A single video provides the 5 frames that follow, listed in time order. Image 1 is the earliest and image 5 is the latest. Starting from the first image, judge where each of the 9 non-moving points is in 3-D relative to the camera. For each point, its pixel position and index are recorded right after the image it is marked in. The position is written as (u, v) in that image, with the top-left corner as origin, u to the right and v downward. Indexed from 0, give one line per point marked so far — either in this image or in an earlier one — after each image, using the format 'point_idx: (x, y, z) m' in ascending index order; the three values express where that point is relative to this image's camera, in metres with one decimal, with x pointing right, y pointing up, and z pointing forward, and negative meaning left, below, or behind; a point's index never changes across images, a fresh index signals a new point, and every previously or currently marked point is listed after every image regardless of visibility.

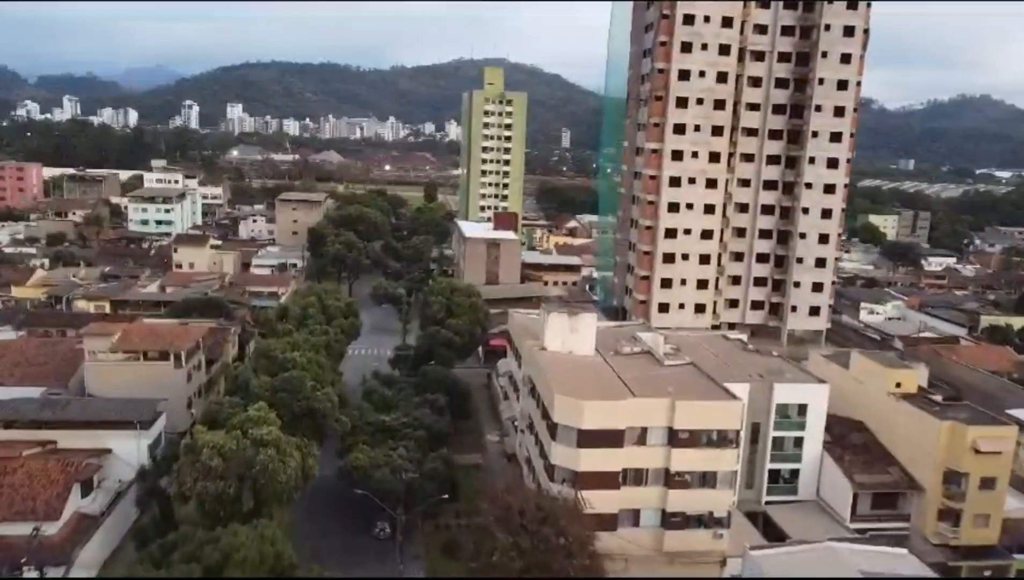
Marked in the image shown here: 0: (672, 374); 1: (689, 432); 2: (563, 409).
0: (+3.8, -2.0, +19.3) m
1: (+3.7, -2.9, +17.0) m
2: (+1.0, -2.5, +17.0) m
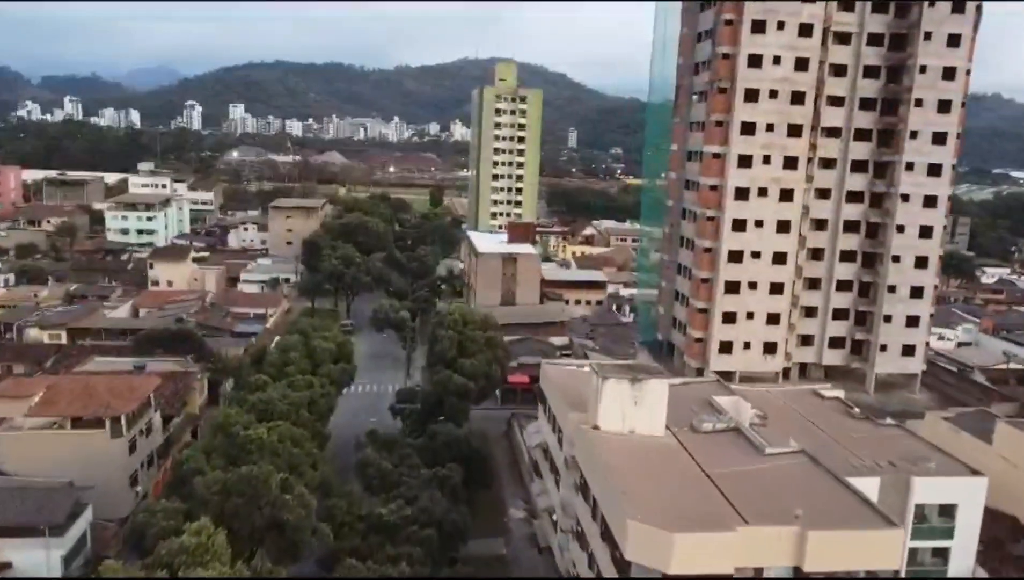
0: (+4.5, -3.0, +13.9) m
1: (+4.4, -4.0, +11.6) m
2: (+1.8, -3.5, +11.5) m
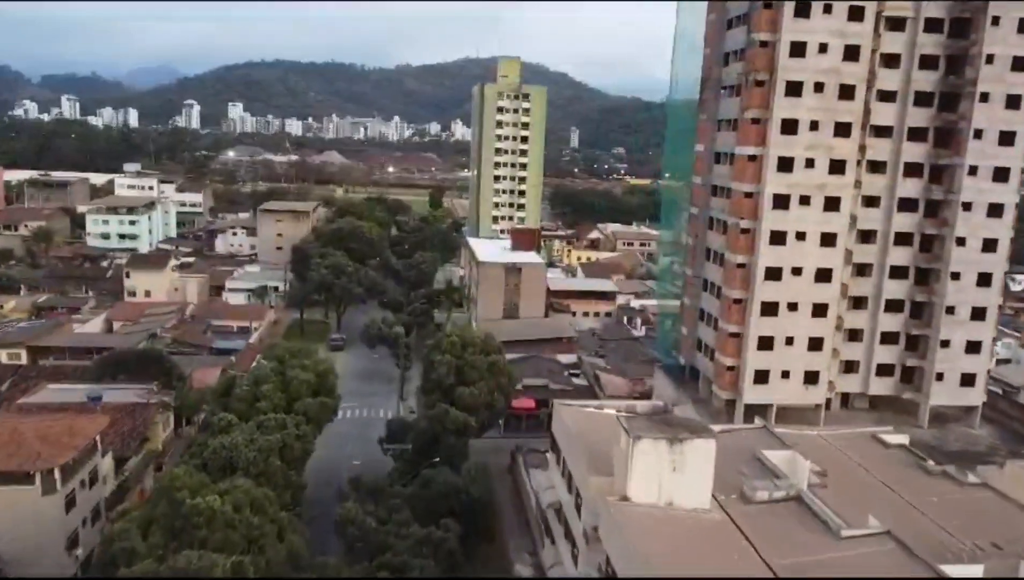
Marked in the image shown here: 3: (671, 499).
0: (+4.7, -3.6, +10.9) m
1: (+4.5, -4.6, +8.6) m
2: (+1.9, -4.1, +8.6) m
3: (+2.4, -3.1, +12.3) m
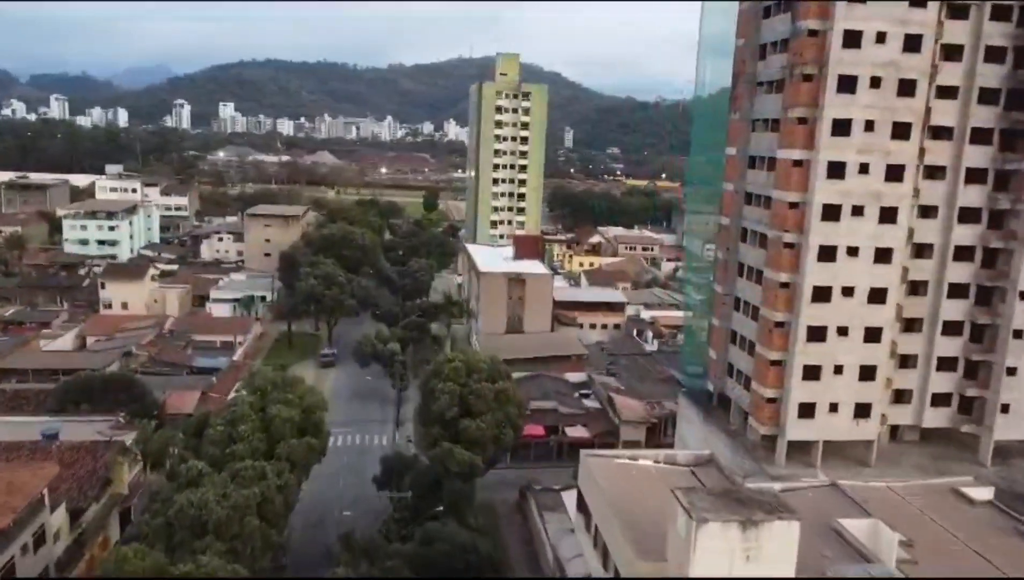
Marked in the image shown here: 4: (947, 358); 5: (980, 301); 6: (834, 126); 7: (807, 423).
0: (+5.0, -4.1, +8.4) m
1: (+4.9, -5.1, +6.1) m
2: (+2.3, -4.6, +6.1) m
3: (+2.8, -3.6, +9.8) m
4: (+10.4, -1.6, +19.6) m
5: (+11.2, -0.3, +19.6) m
6: (+6.9, +3.5, +17.6) m
7: (+6.8, -3.0, +18.8) m
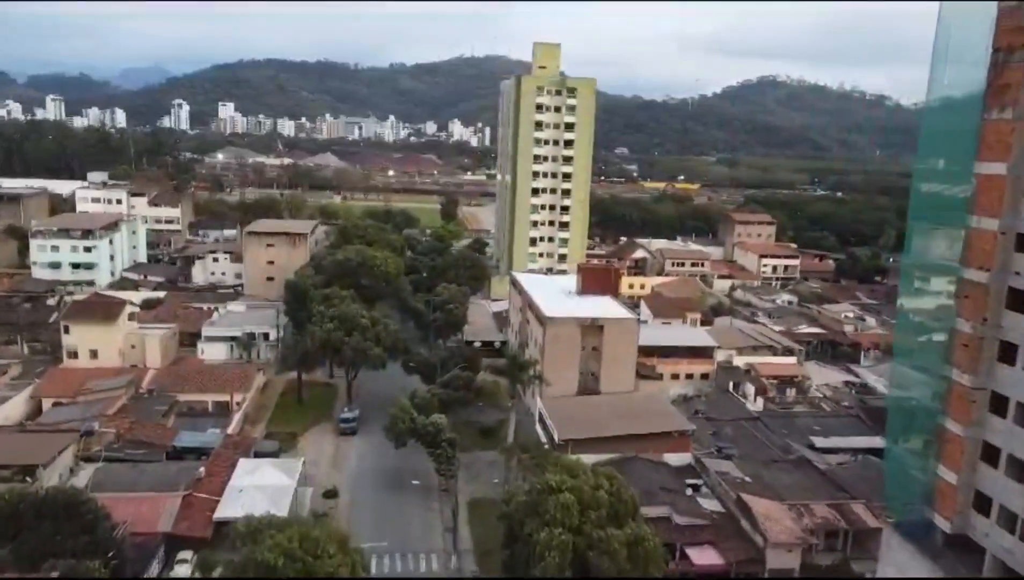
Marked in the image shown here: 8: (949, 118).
0: (+7.4, -5.7, +0.9) m
1: (+7.3, -6.7, -1.4) m
2: (+4.7, -6.2, -1.5) m
3: (+5.1, -5.2, +2.3) m
4: (+12.8, -3.2, +12.1) m
5: (+13.5, -1.8, +12.0) m
6: (+9.3, +1.9, +10.1) m
7: (+9.2, -4.6, +11.3) m
8: (+8.0, +3.6, +15.4) m
